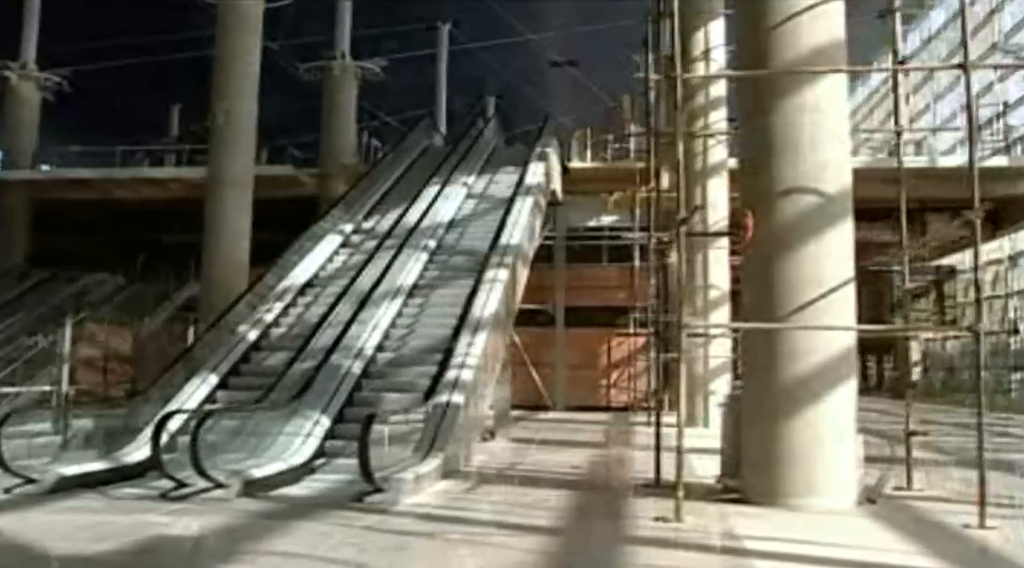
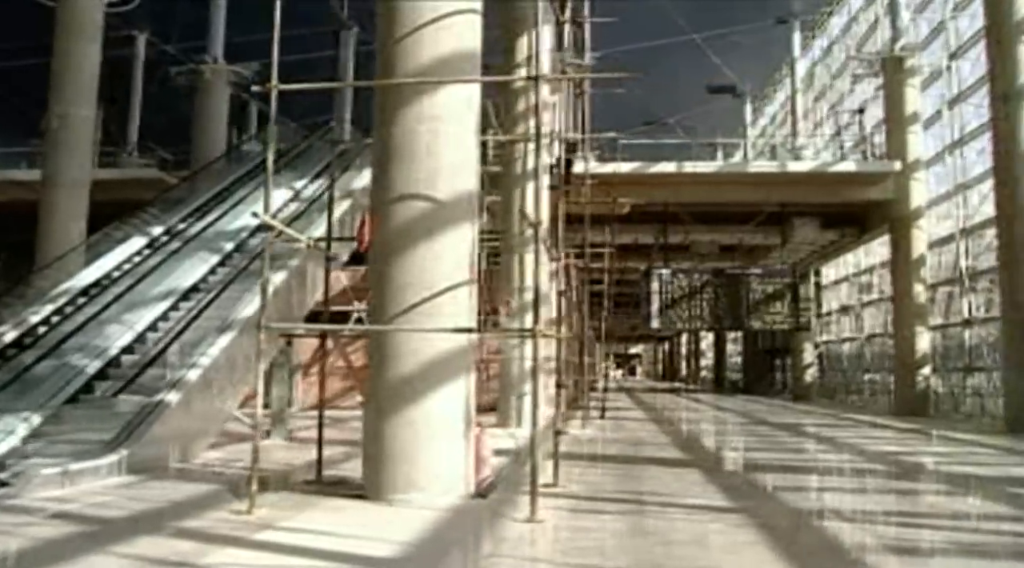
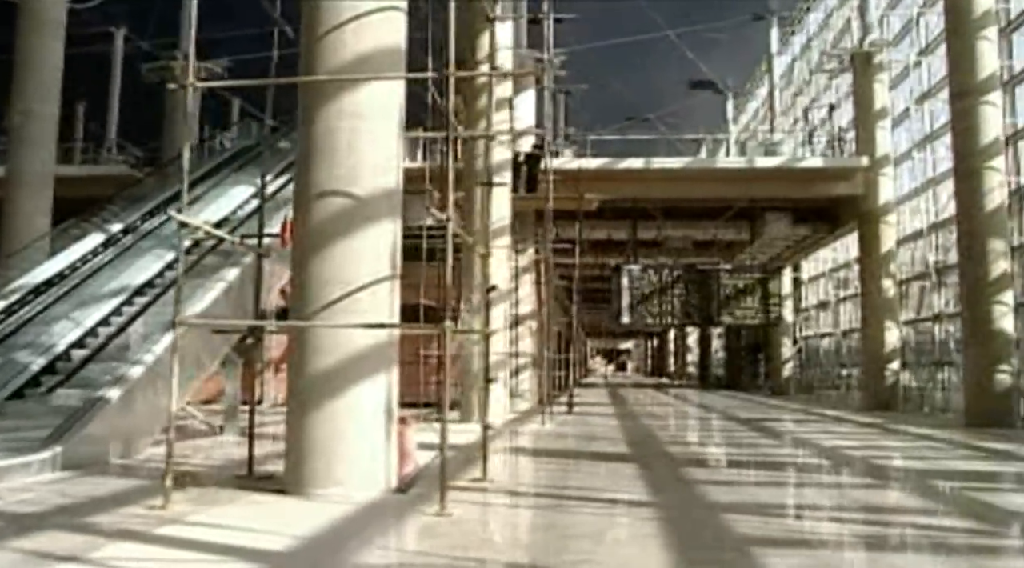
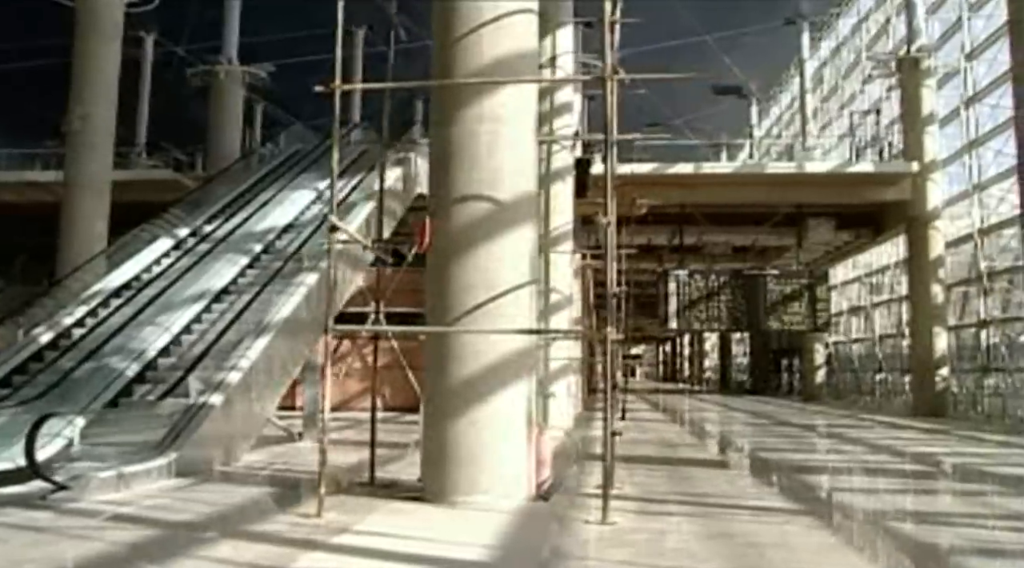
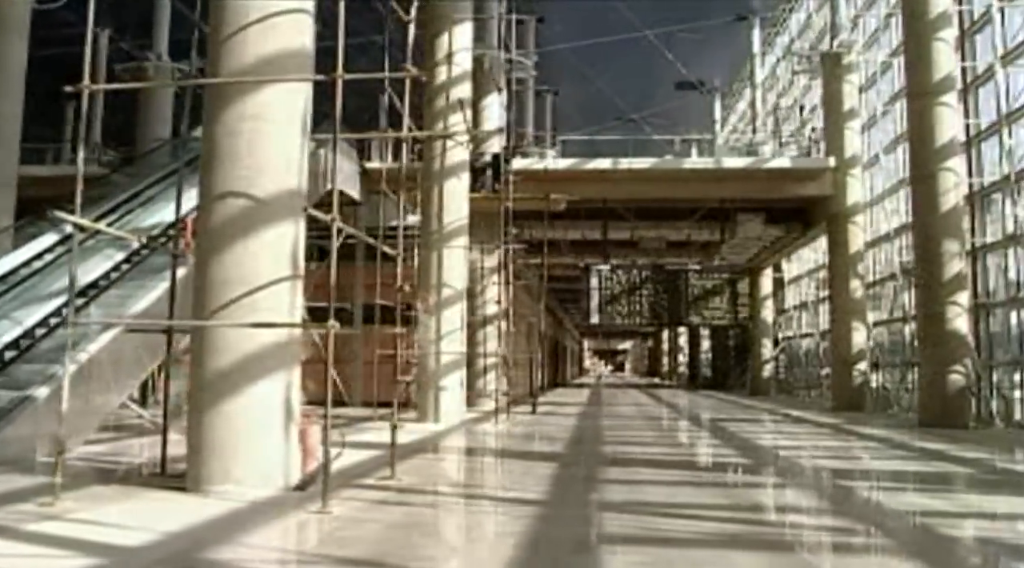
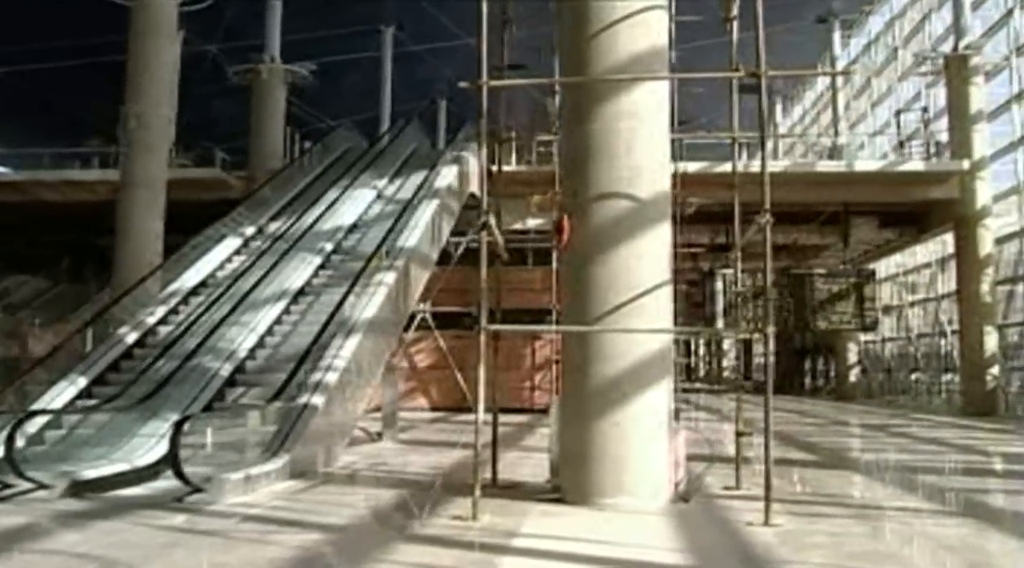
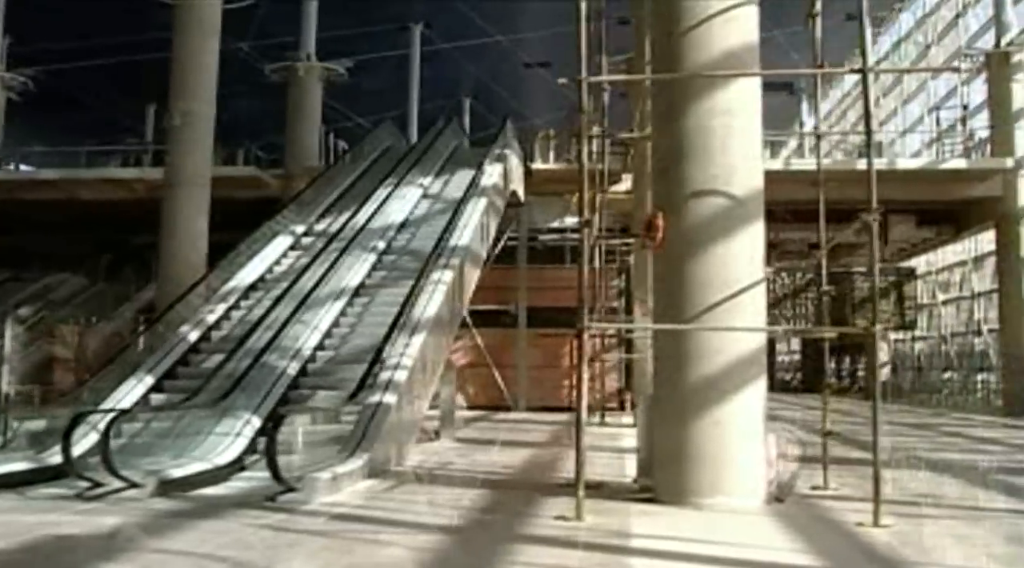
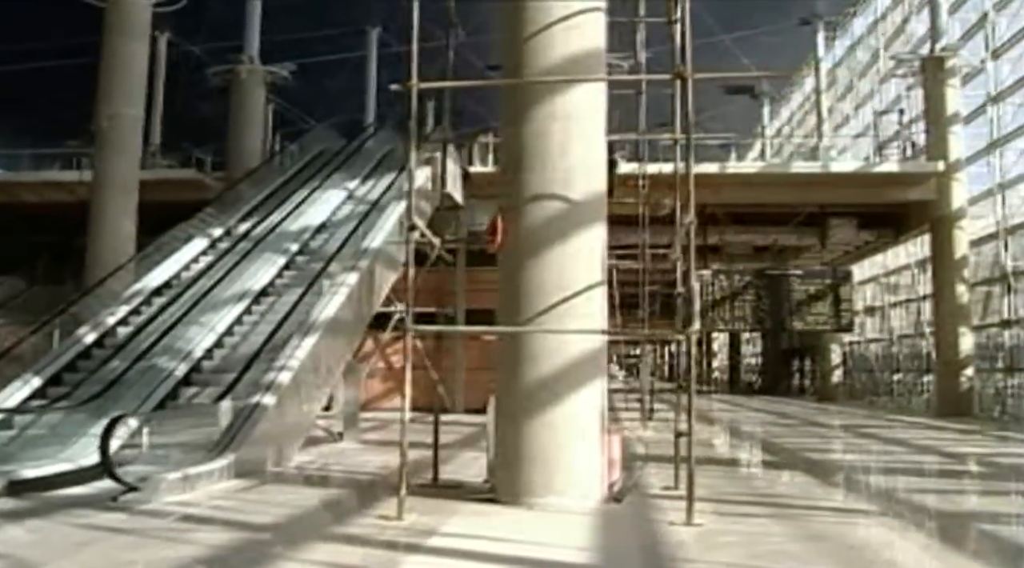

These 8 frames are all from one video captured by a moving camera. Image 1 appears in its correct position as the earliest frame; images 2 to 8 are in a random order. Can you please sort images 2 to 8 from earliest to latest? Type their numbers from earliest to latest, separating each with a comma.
7, 6, 8, 4, 2, 3, 5
